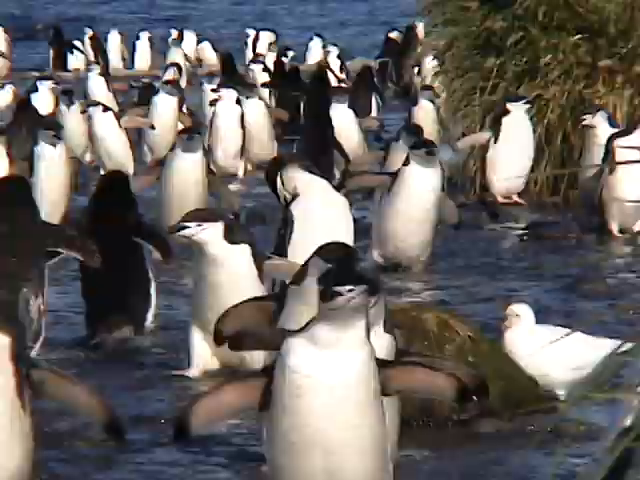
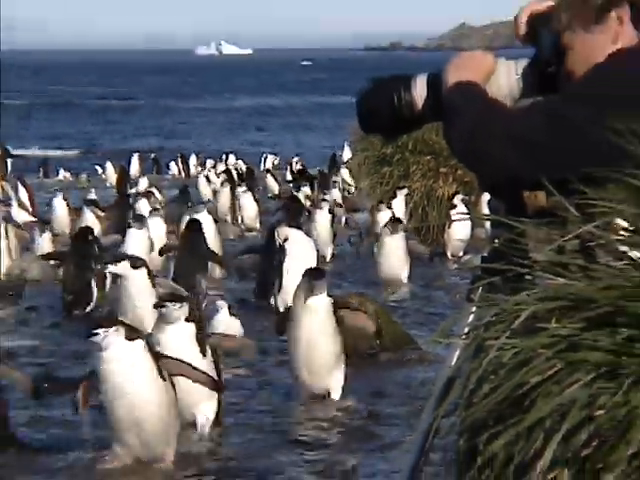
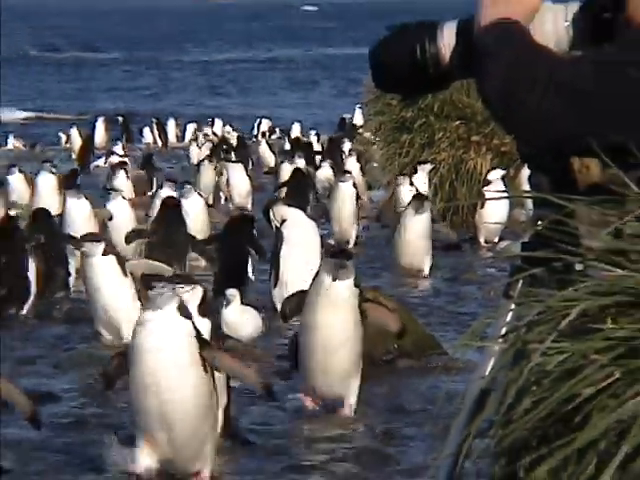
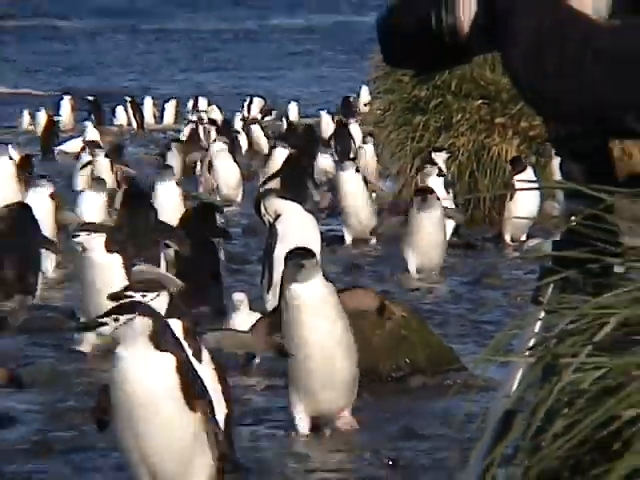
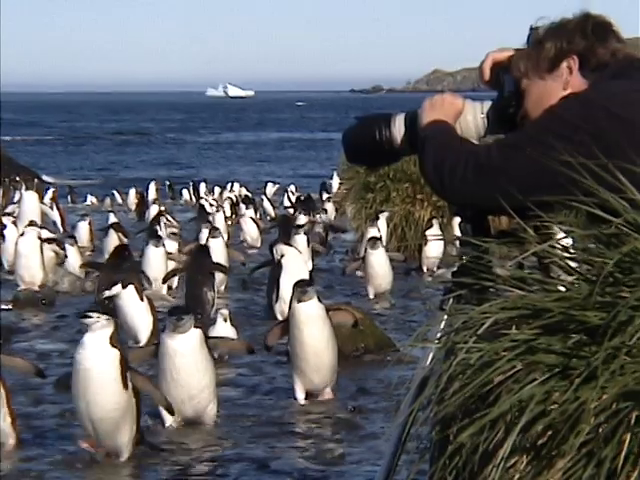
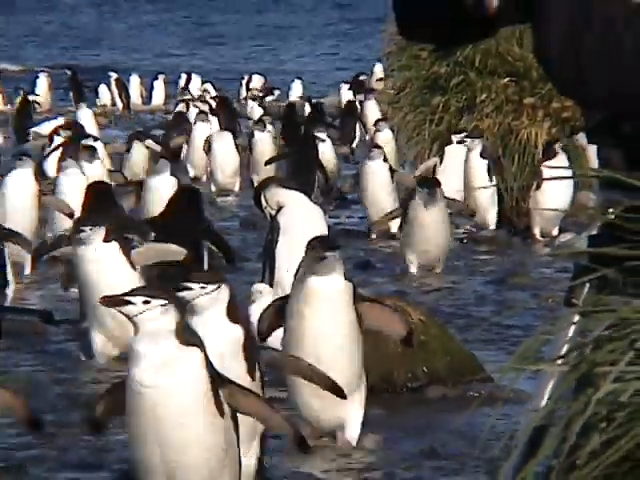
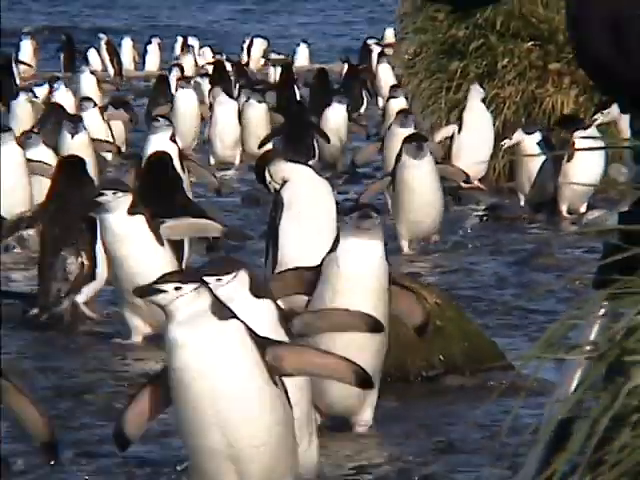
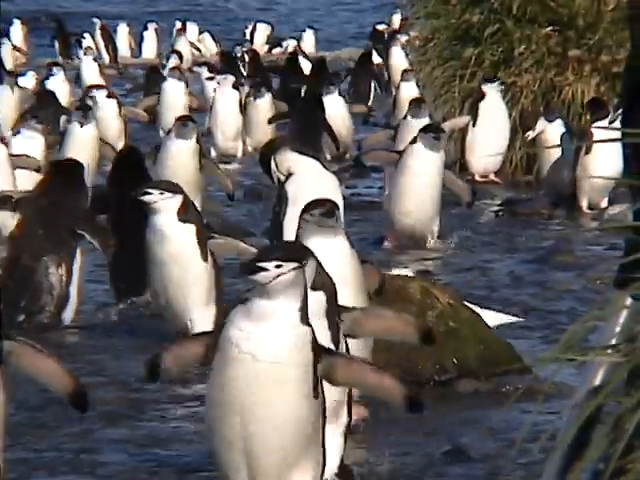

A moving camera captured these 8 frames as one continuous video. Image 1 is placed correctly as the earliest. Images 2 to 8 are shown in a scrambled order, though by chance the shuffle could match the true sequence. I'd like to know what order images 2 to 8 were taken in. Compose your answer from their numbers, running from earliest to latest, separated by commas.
8, 7, 6, 4, 3, 2, 5
